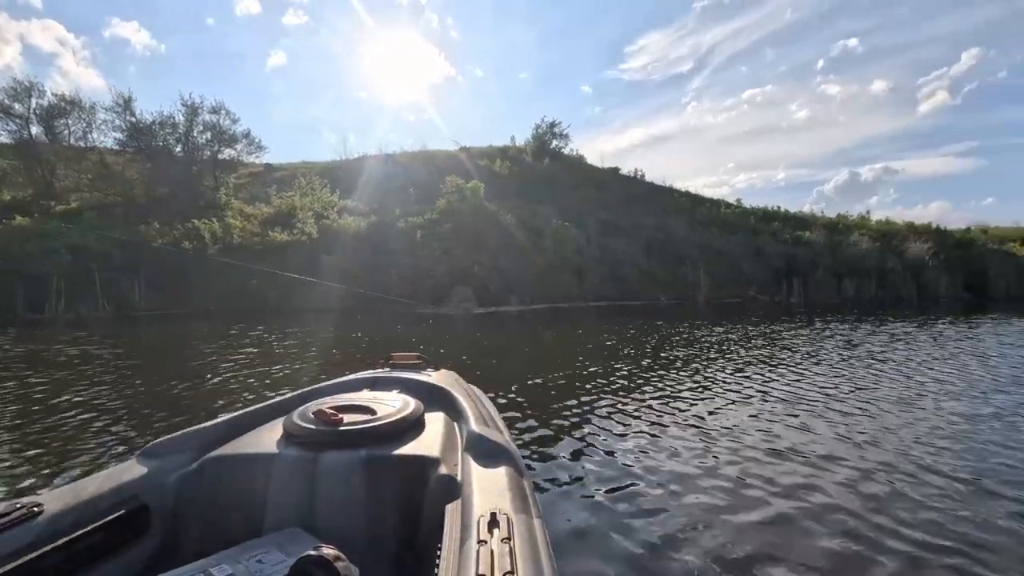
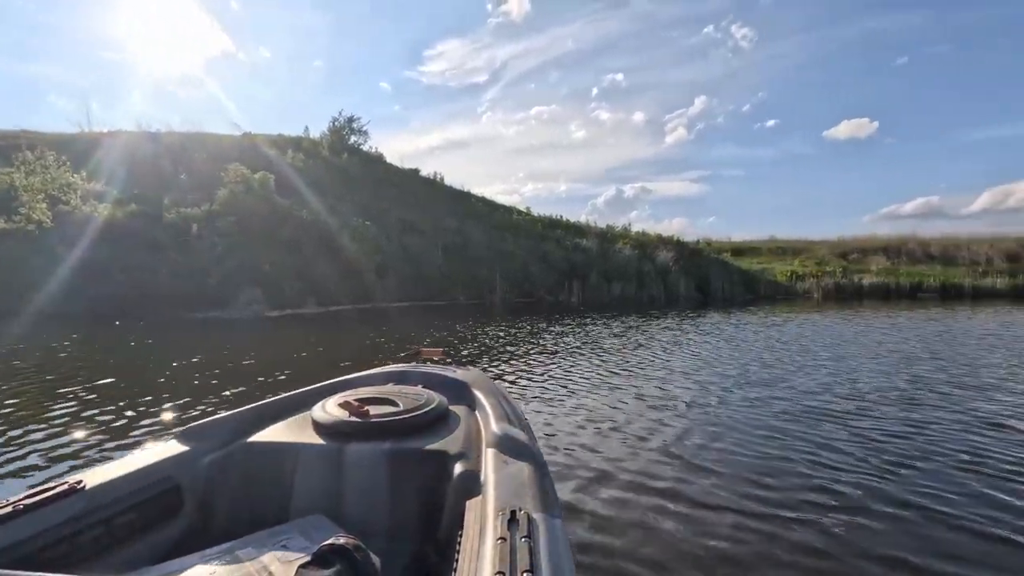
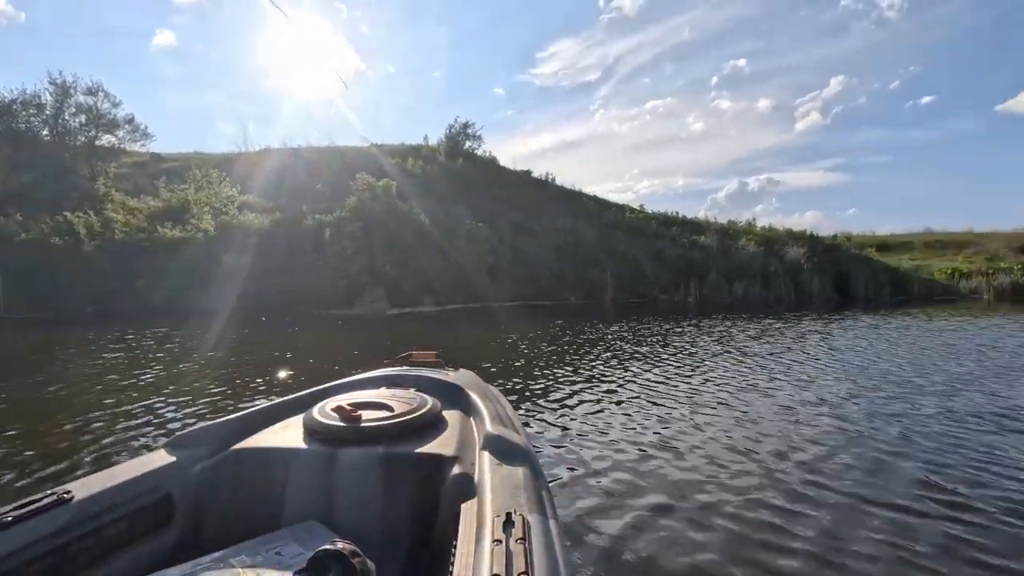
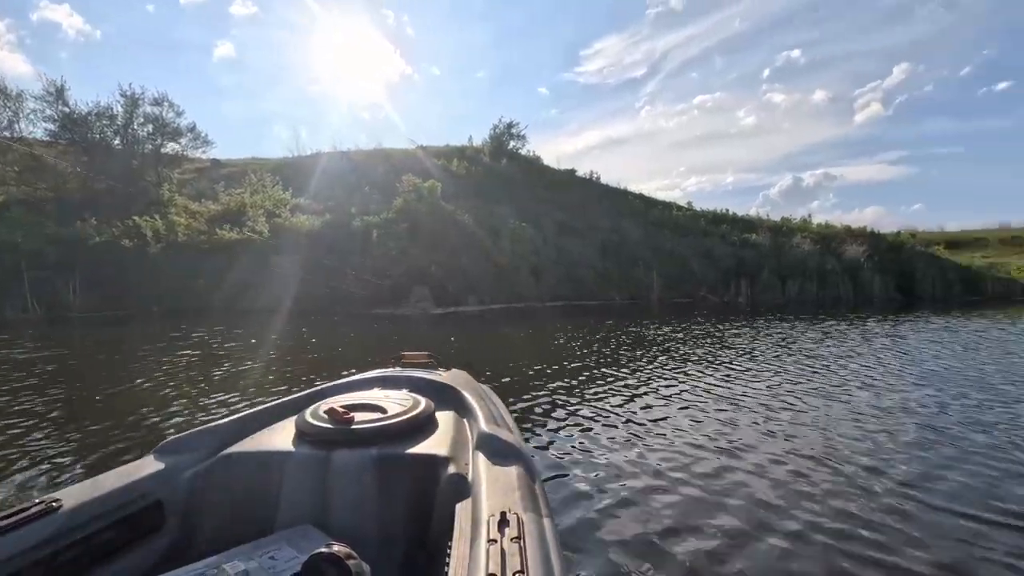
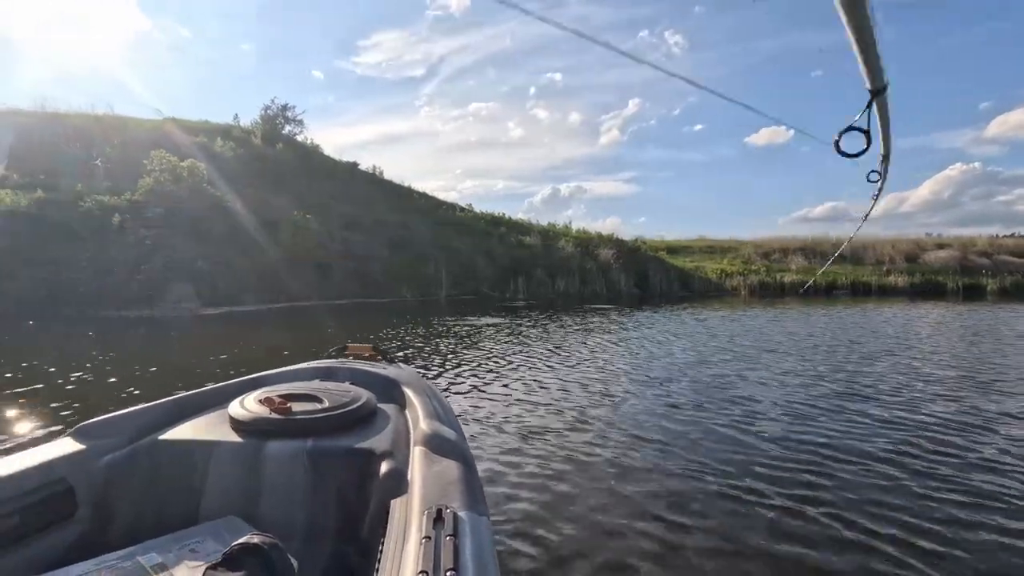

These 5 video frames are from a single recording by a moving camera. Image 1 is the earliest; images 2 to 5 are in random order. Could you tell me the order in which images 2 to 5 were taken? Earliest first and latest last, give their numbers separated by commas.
4, 3, 2, 5
